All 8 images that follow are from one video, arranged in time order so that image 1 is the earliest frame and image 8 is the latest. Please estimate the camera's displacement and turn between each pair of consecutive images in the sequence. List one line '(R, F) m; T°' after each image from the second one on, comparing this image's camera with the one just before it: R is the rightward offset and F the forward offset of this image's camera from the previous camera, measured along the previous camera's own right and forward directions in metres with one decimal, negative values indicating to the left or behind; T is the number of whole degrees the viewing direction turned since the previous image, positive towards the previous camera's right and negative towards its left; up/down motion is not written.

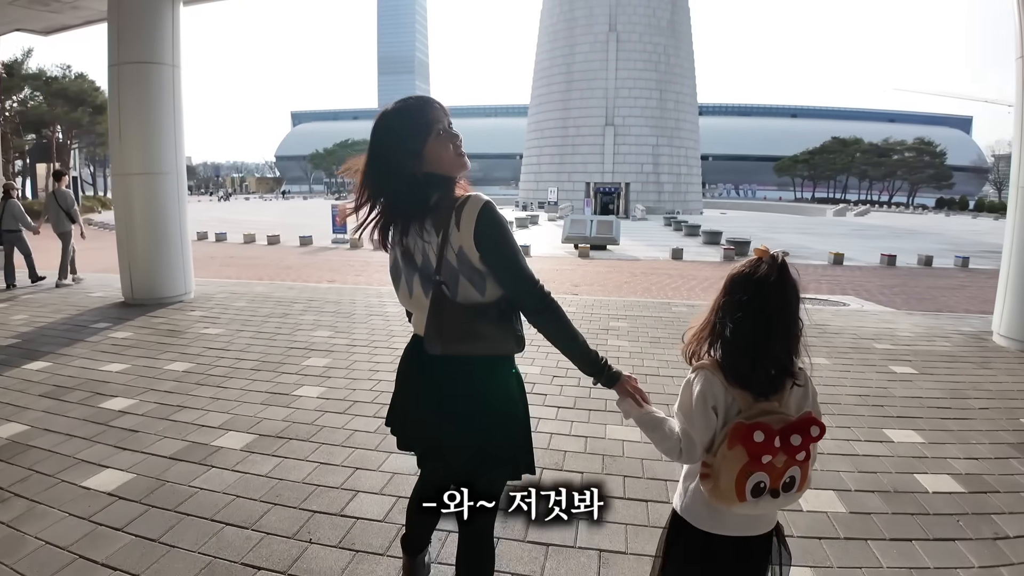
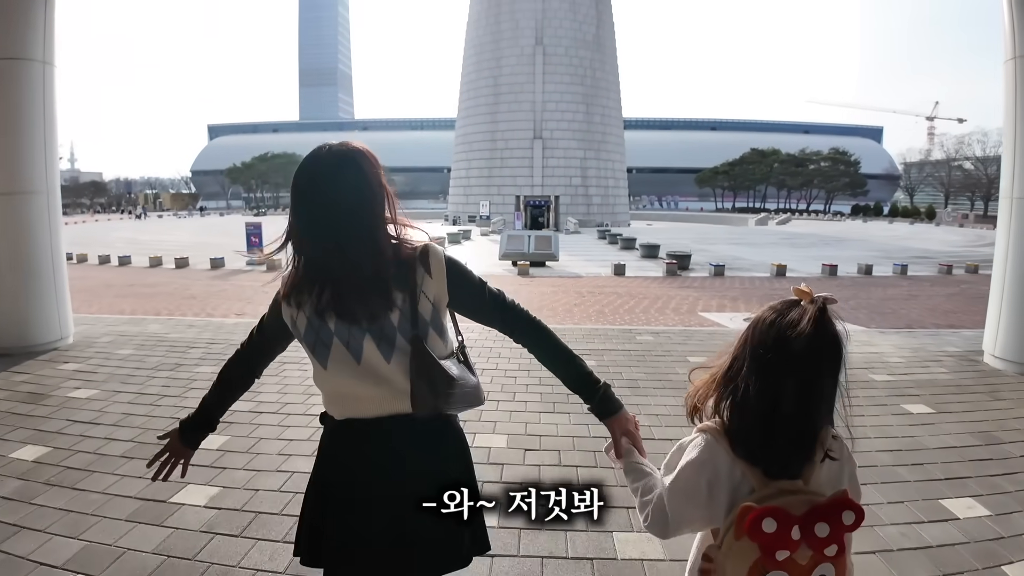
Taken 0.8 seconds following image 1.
(-0.1, +0.8) m; +6°
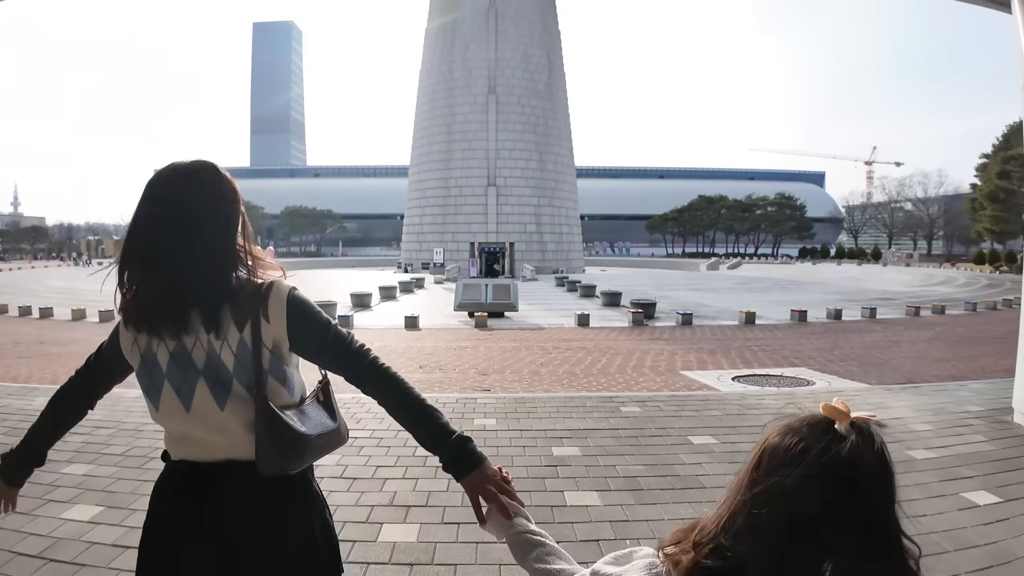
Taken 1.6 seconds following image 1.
(0.0, +0.8) m; +4°
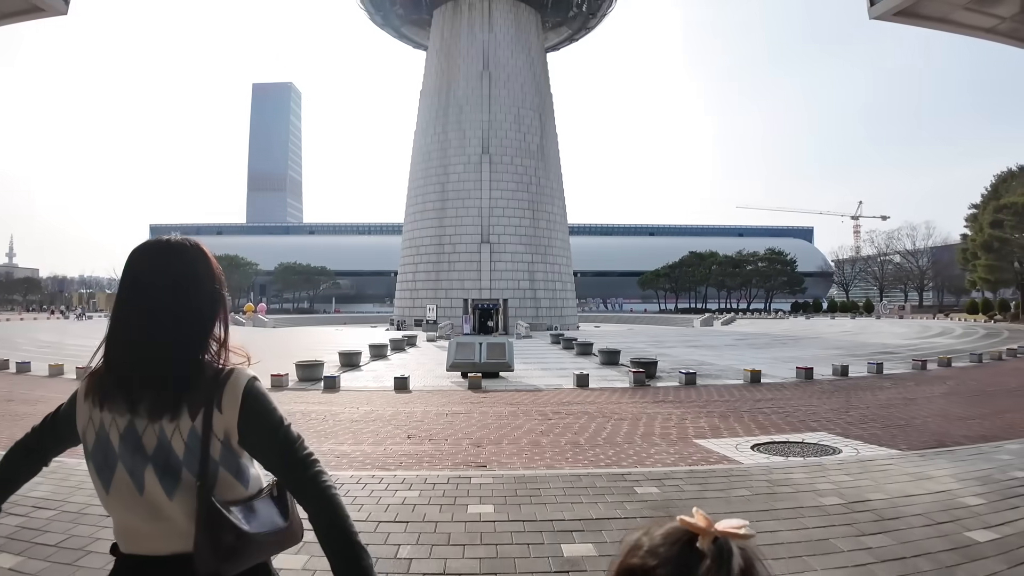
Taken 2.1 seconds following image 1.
(0.0, +0.4) m; +1°
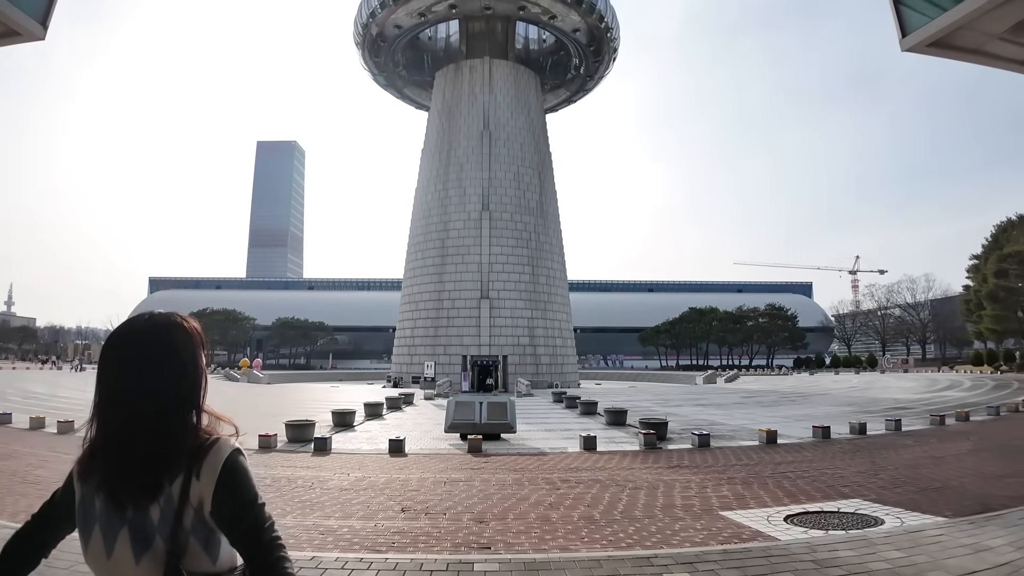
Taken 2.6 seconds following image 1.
(-0.1, +0.4) m; 0°
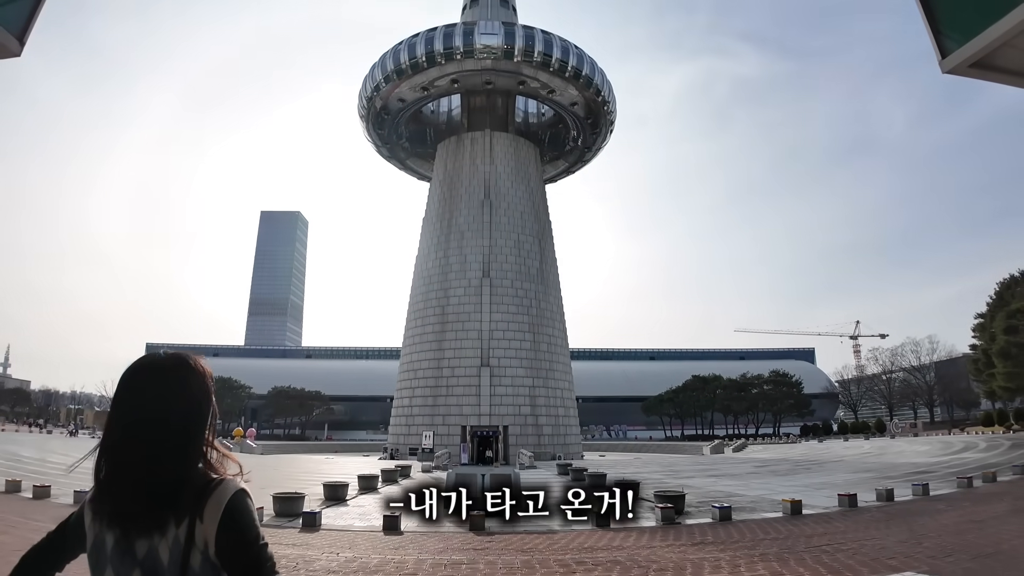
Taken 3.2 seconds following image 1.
(-0.1, +0.5) m; 0°
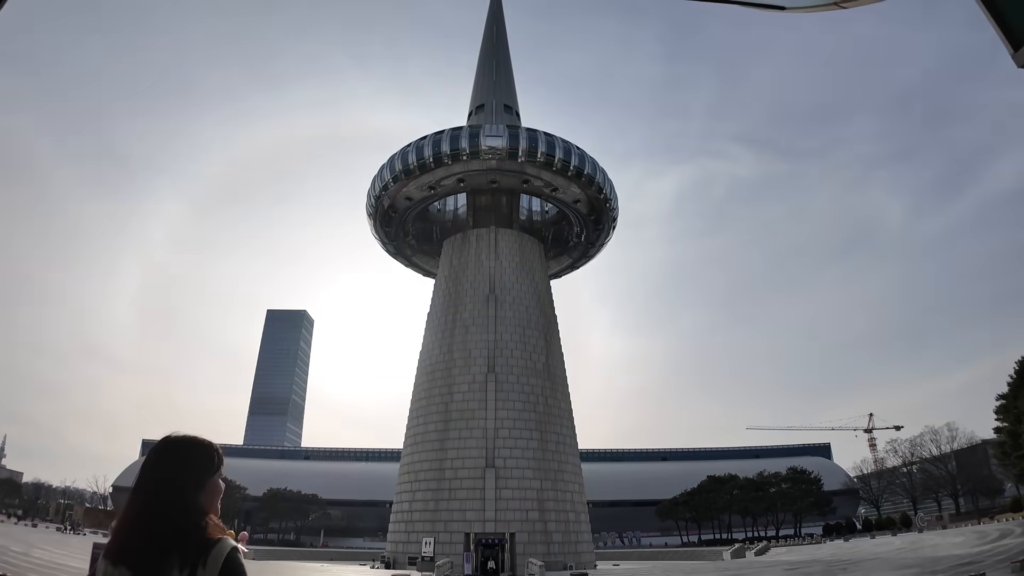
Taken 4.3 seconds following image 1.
(-0.1, +0.7) m; 0°
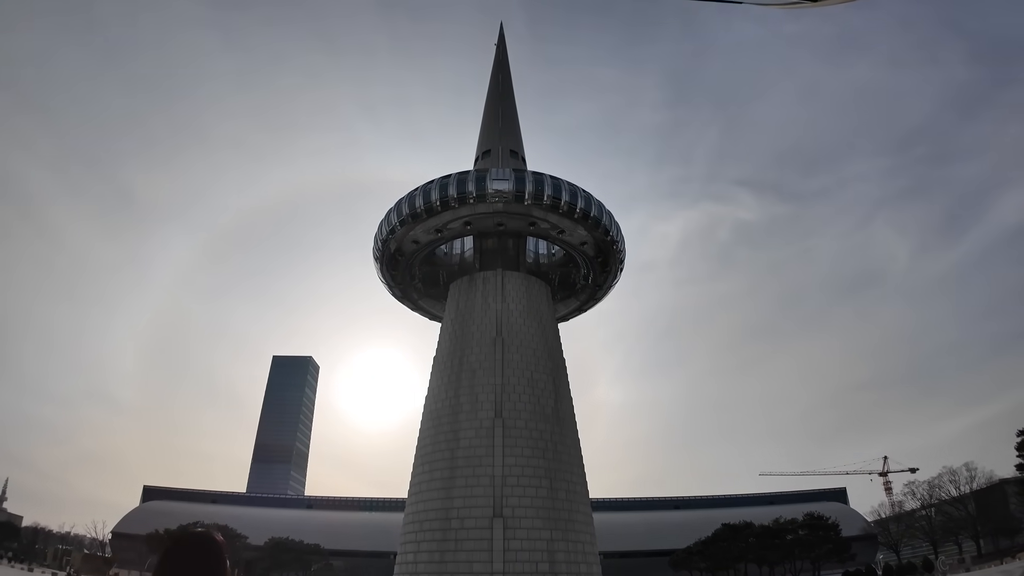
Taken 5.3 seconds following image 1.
(0.0, +0.5) m; -1°
